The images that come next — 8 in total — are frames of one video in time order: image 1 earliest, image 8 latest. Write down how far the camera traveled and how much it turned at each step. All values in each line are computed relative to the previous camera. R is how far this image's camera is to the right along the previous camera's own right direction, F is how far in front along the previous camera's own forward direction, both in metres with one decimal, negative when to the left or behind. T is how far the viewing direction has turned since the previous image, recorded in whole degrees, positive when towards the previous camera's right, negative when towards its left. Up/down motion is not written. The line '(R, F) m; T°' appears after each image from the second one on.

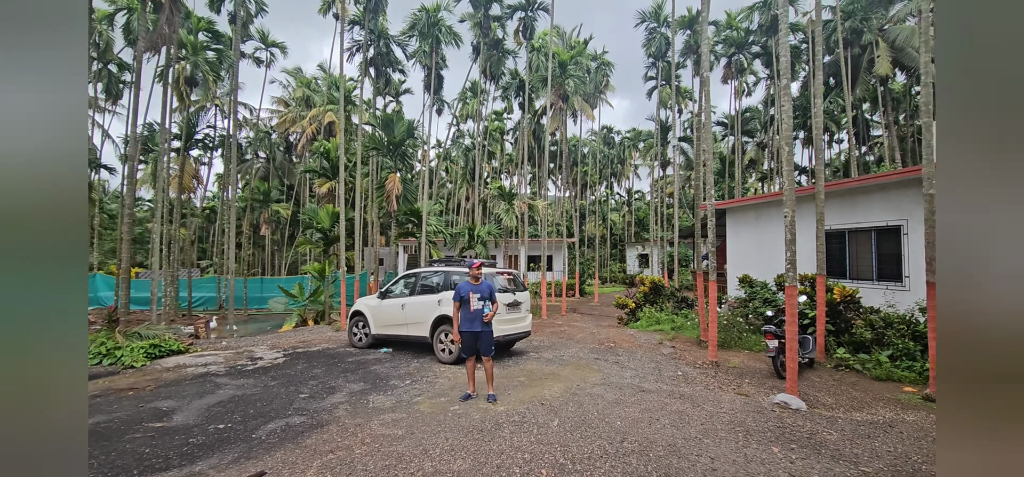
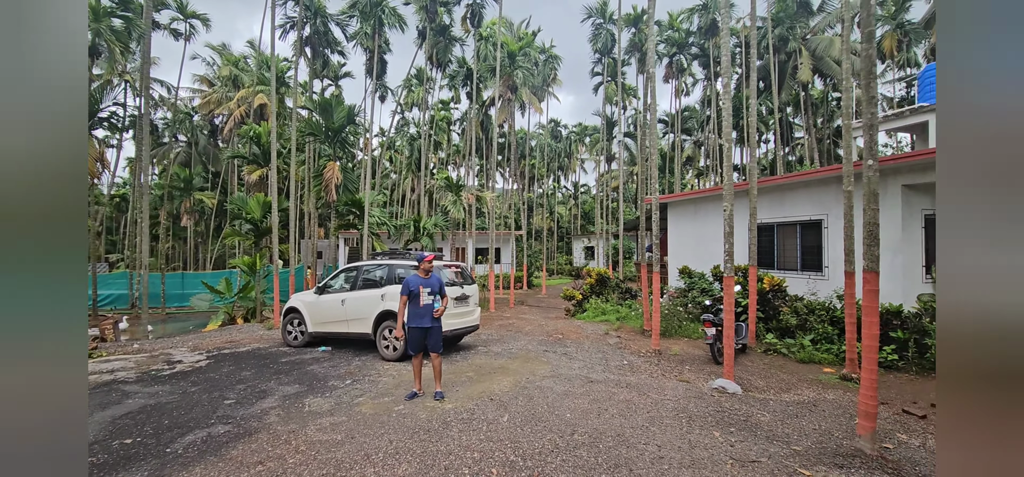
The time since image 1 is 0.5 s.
(0.0, +0.2) m; +7°
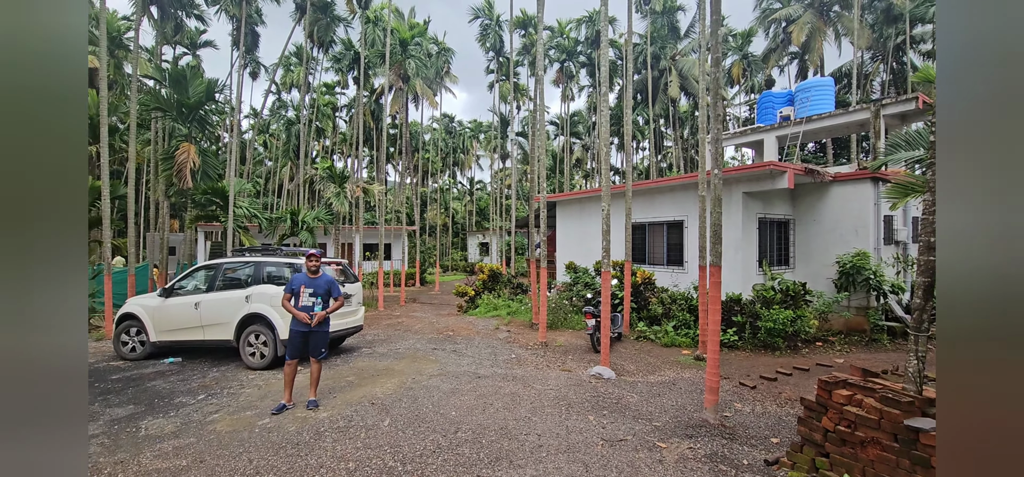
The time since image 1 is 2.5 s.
(+0.1, 0.0) m; +14°
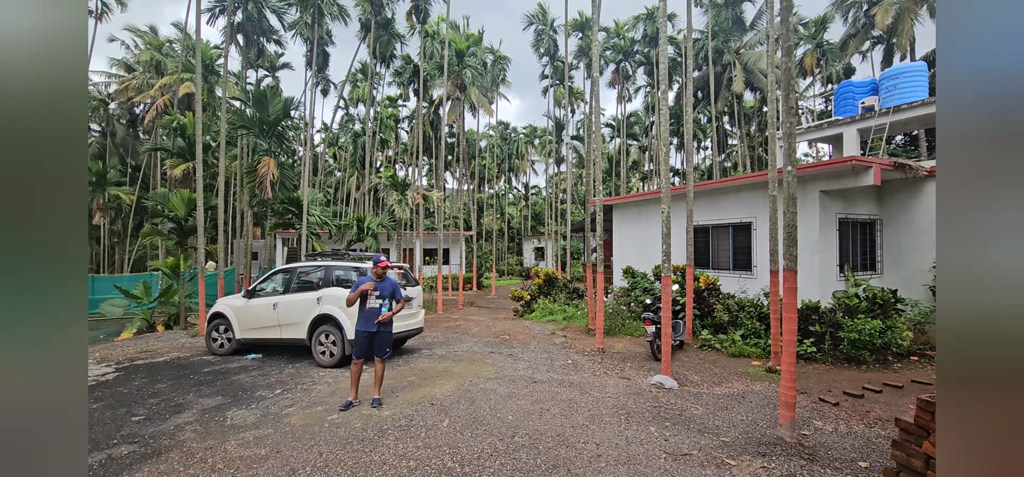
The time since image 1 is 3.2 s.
(0.0, 0.0) m; -7°
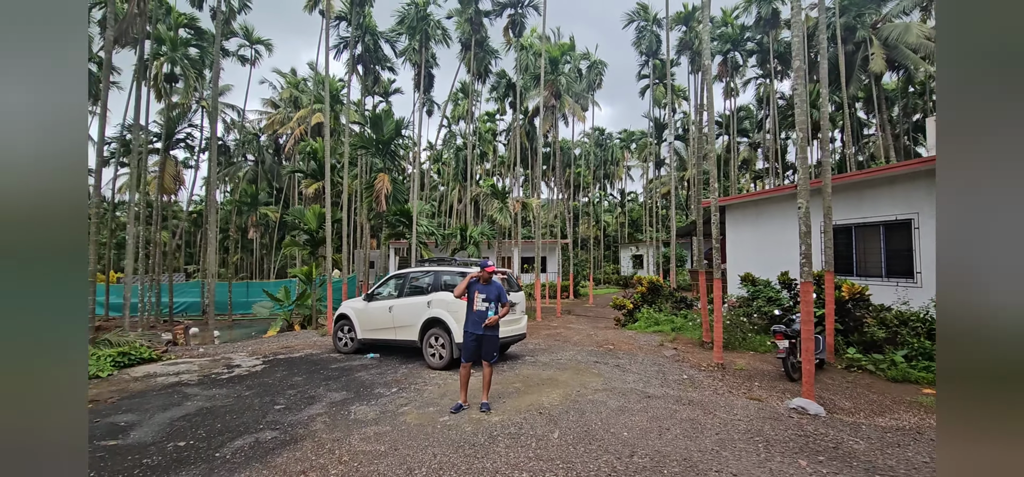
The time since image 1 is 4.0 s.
(-0.1, +0.2) m; -13°
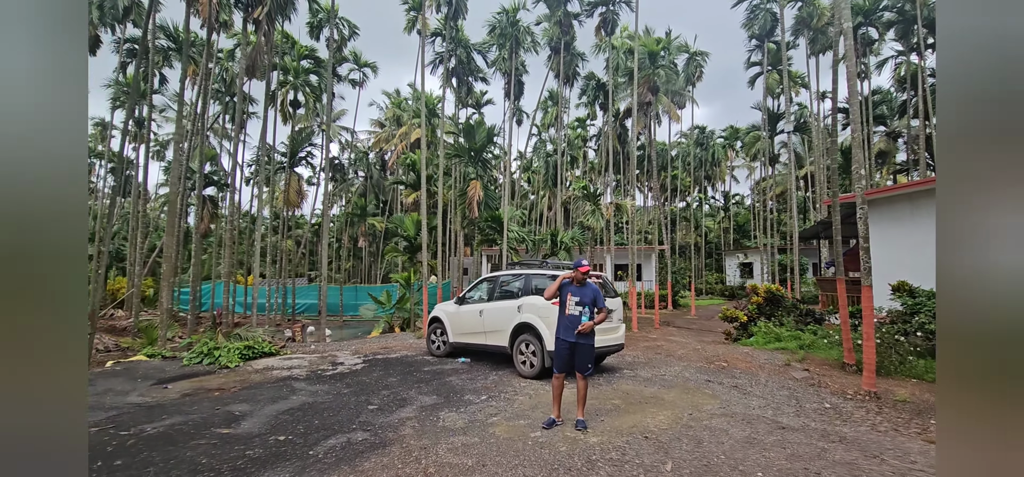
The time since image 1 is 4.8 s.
(-0.1, +0.4) m; -12°
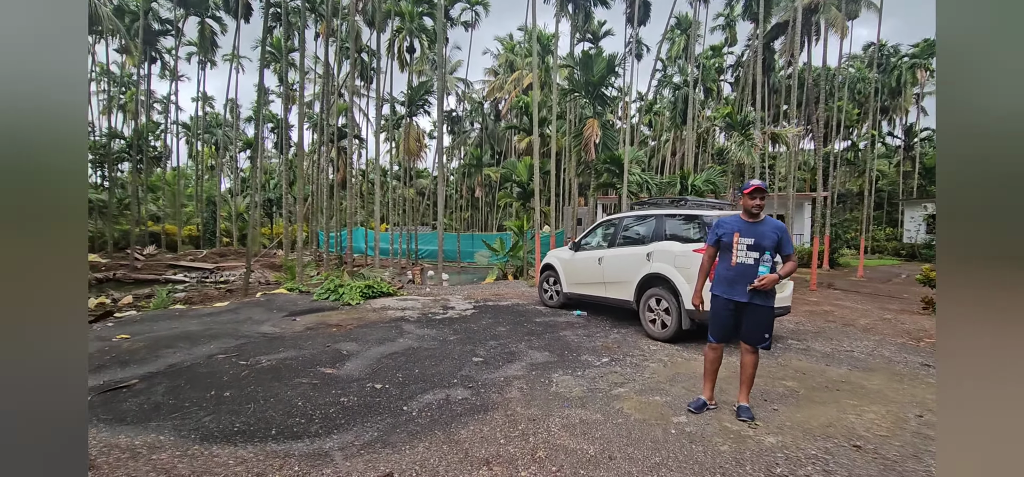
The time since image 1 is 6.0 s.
(-0.2, +0.9) m; -15°
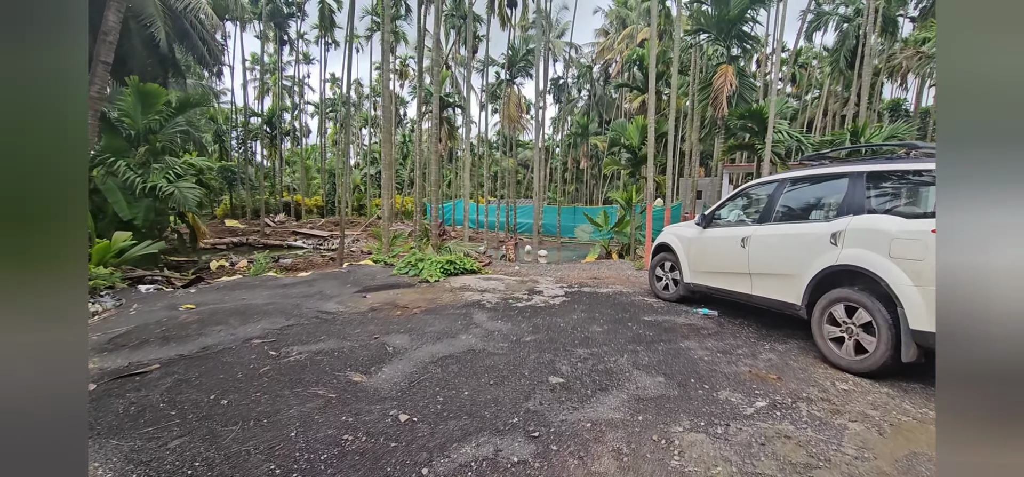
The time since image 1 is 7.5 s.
(0.0, +1.3) m; -14°
